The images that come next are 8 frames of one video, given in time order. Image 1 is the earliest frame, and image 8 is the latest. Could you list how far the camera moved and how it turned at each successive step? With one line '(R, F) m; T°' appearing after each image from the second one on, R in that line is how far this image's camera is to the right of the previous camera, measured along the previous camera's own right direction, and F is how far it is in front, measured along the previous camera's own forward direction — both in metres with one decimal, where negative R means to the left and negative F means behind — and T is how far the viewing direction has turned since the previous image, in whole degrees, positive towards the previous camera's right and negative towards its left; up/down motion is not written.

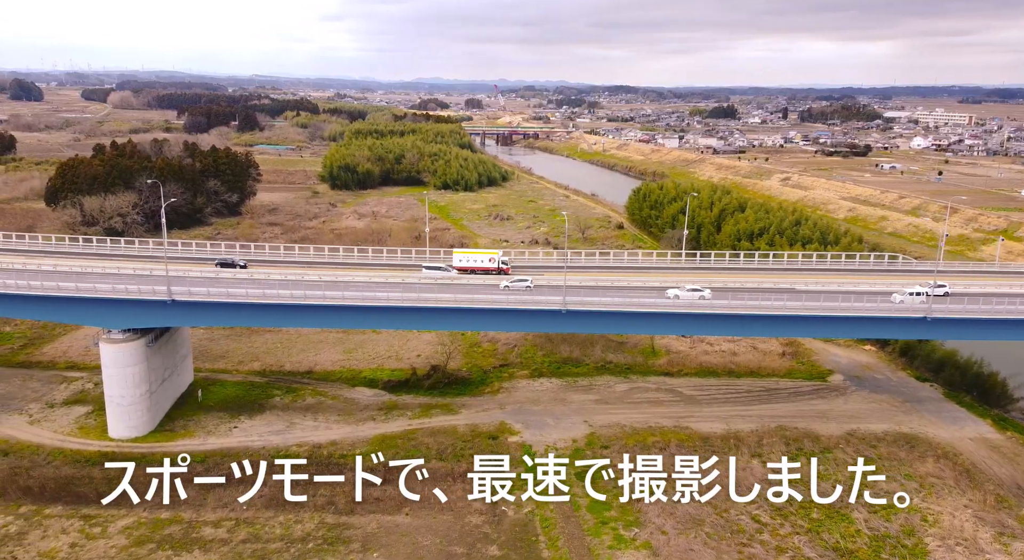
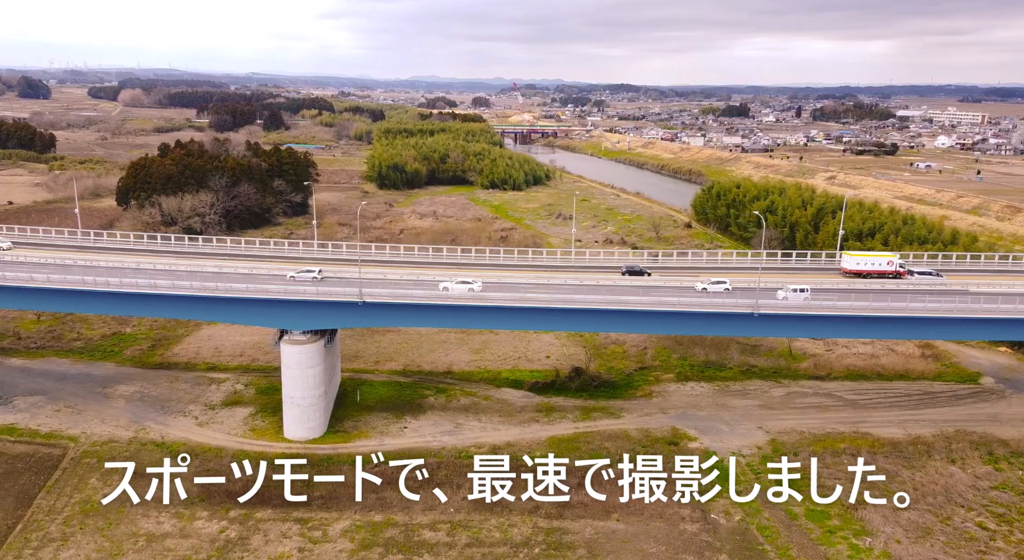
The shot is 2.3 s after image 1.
(-6.0, +0.3) m; 0°
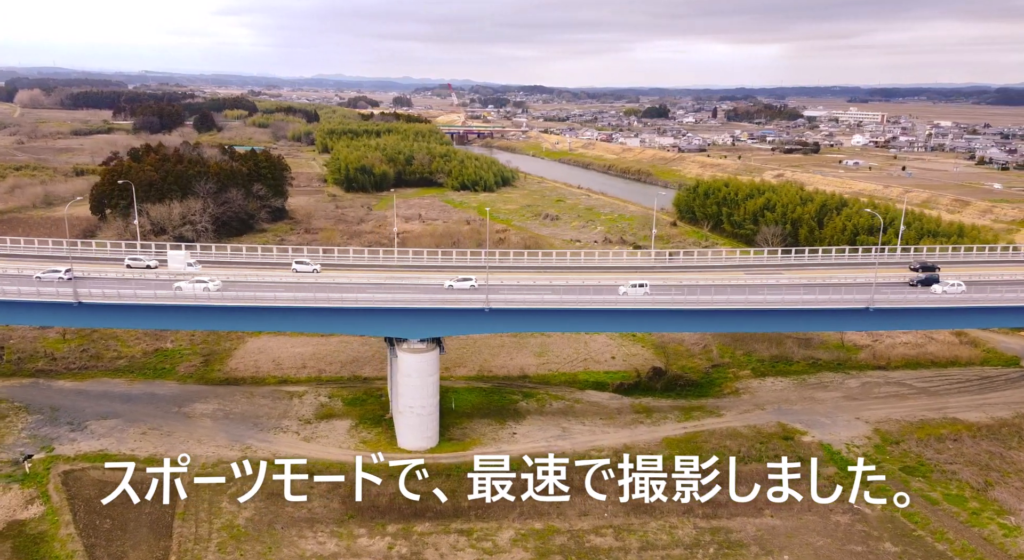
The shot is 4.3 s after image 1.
(-6.6, +0.3) m; +6°
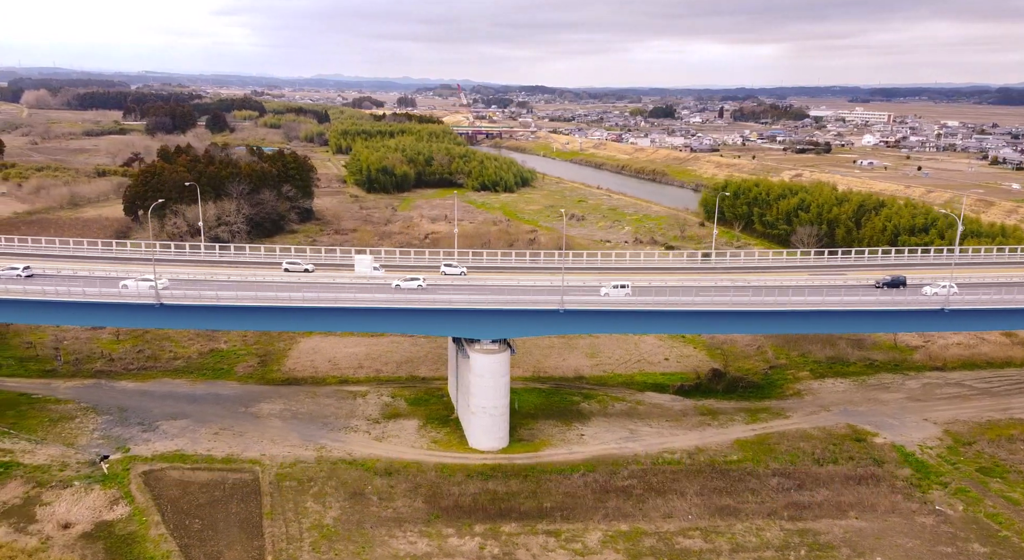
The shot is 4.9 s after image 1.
(-2.4, -0.1) m; 0°
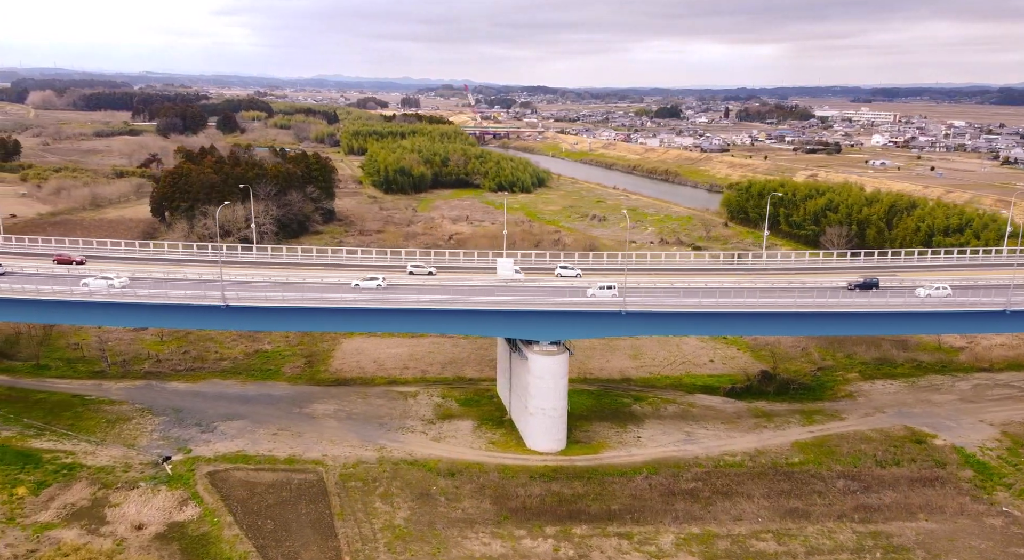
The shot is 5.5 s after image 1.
(-1.9, 0.0) m; 0°
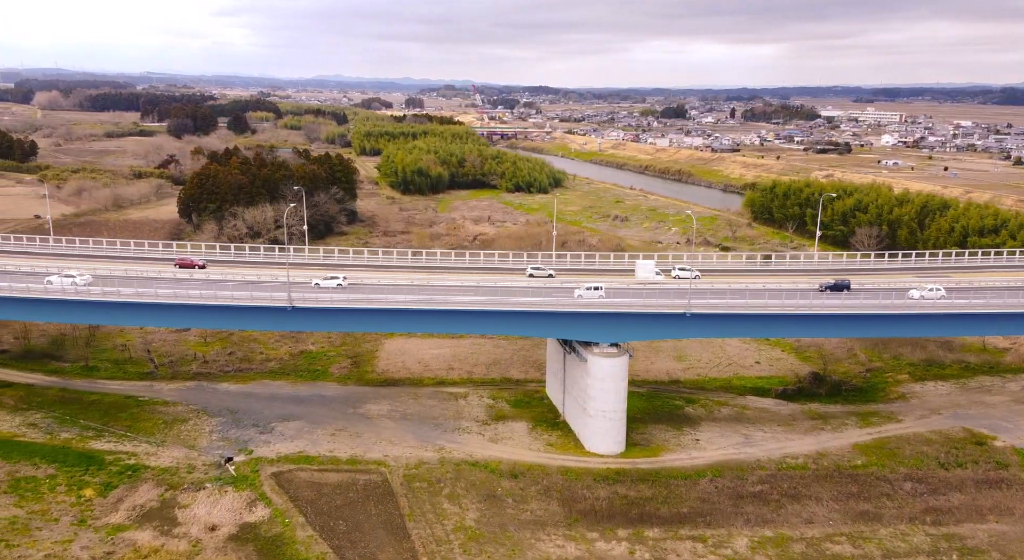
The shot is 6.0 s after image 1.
(-1.9, 0.0) m; 0°
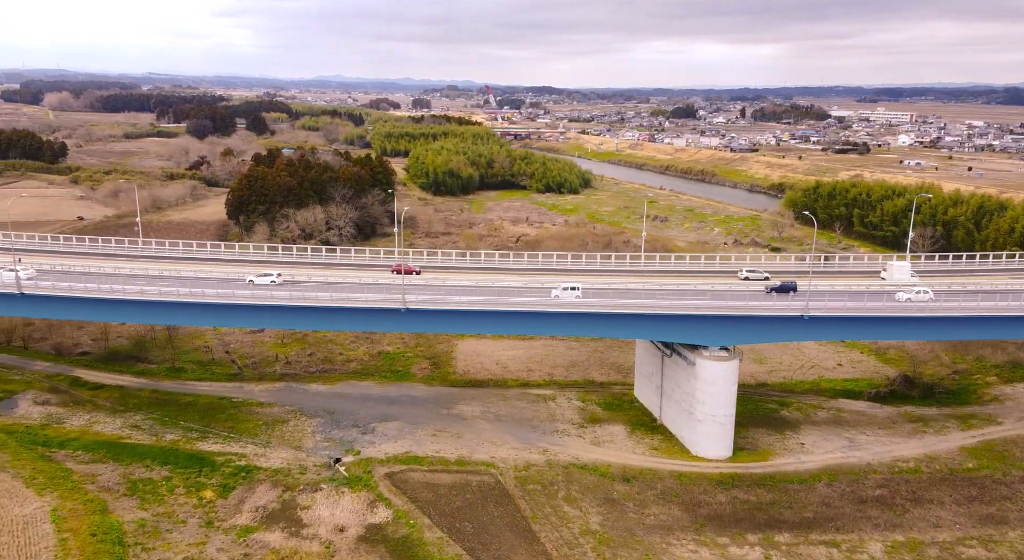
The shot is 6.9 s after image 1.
(-3.4, -0.1) m; -1°
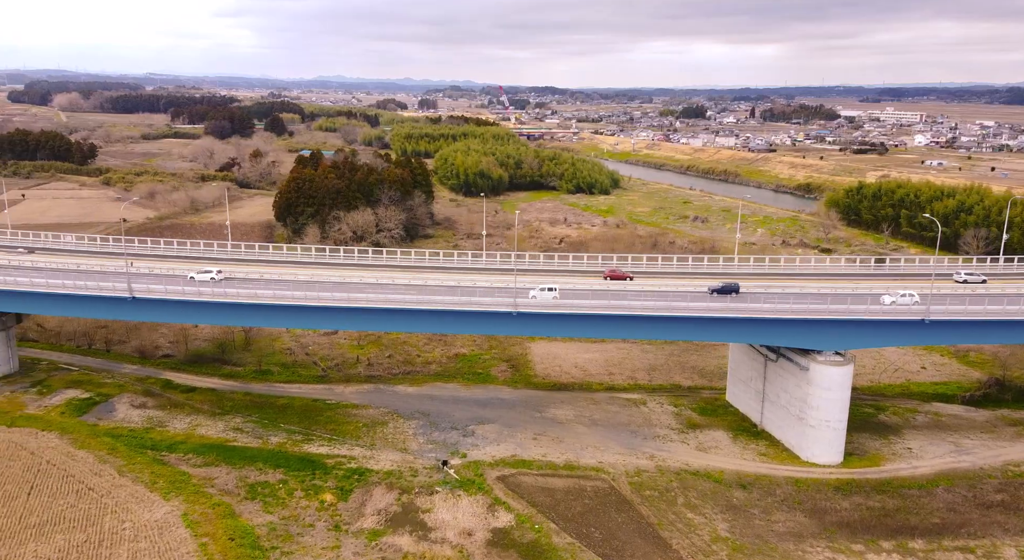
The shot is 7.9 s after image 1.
(-3.5, -0.1) m; 0°
